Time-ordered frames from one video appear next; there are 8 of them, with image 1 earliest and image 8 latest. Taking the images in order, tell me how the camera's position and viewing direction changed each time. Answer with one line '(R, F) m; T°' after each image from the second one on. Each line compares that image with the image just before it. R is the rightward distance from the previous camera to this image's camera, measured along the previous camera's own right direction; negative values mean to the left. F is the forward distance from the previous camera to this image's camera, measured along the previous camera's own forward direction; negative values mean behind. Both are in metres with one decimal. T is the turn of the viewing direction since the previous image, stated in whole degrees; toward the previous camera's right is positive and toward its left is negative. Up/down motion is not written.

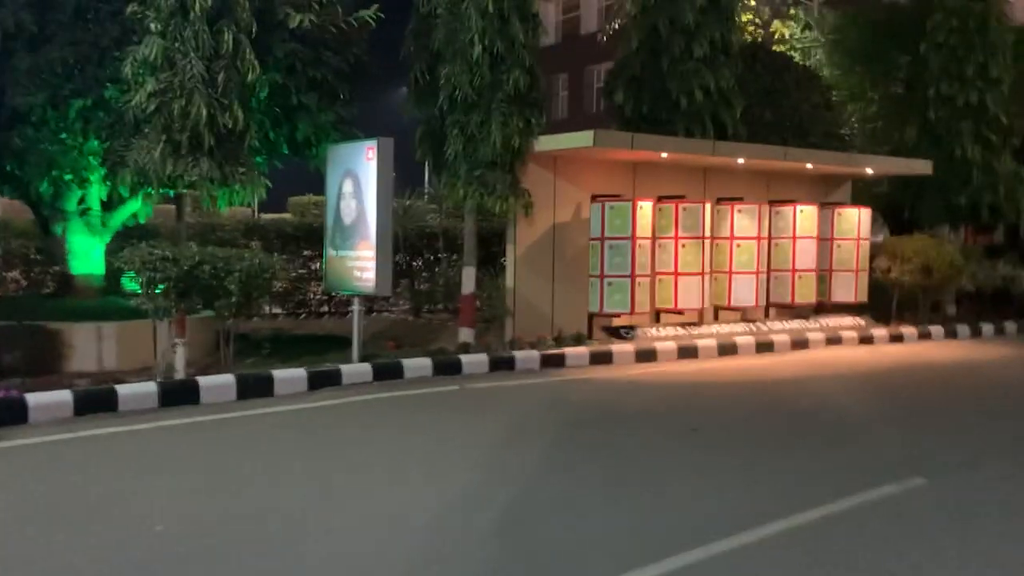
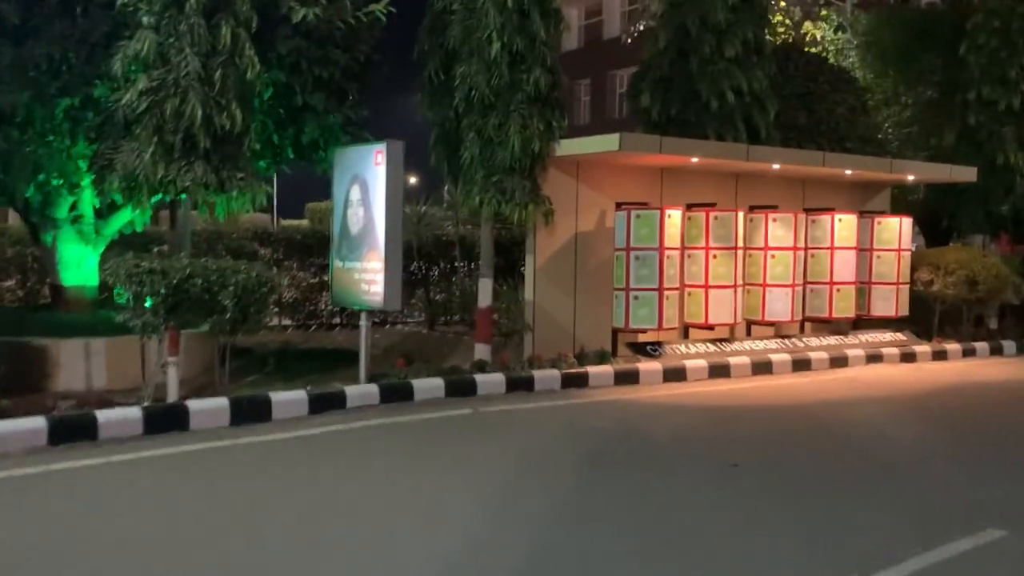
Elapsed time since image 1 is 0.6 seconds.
(0.0, +0.8) m; -1°
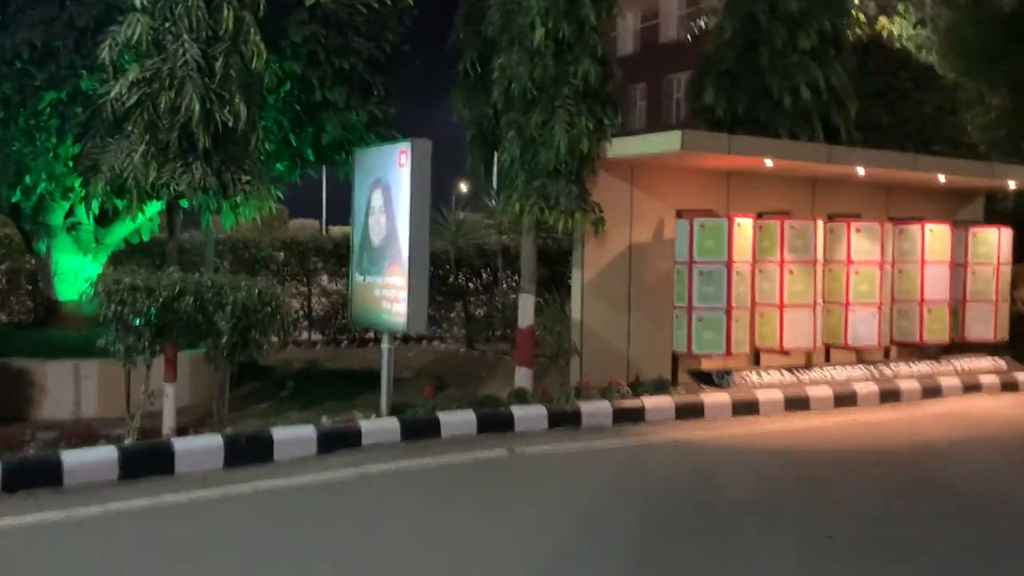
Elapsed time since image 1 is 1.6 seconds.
(+0.1, +1.3) m; -3°
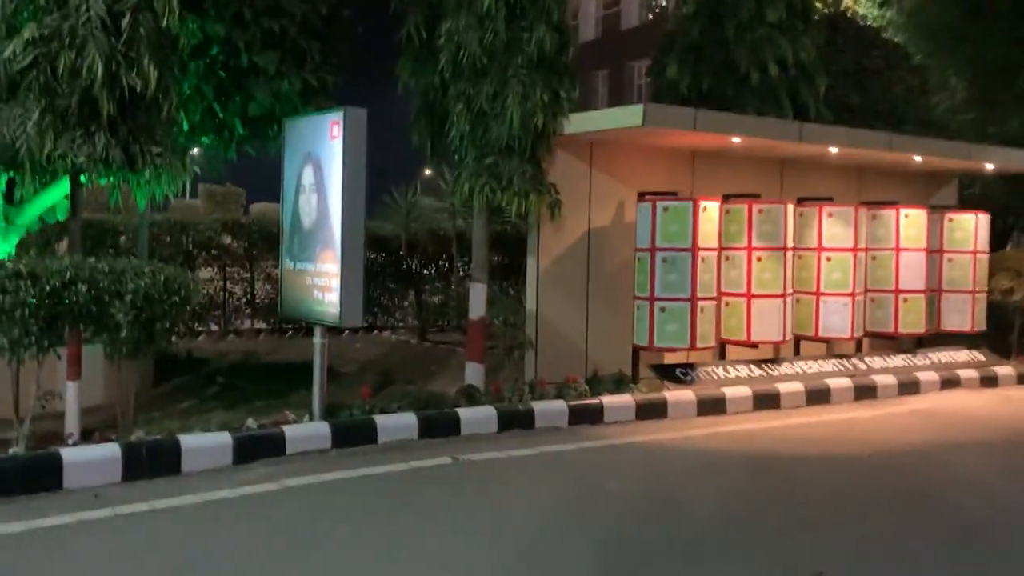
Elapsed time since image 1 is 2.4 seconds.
(+0.1, +0.8) m; +2°
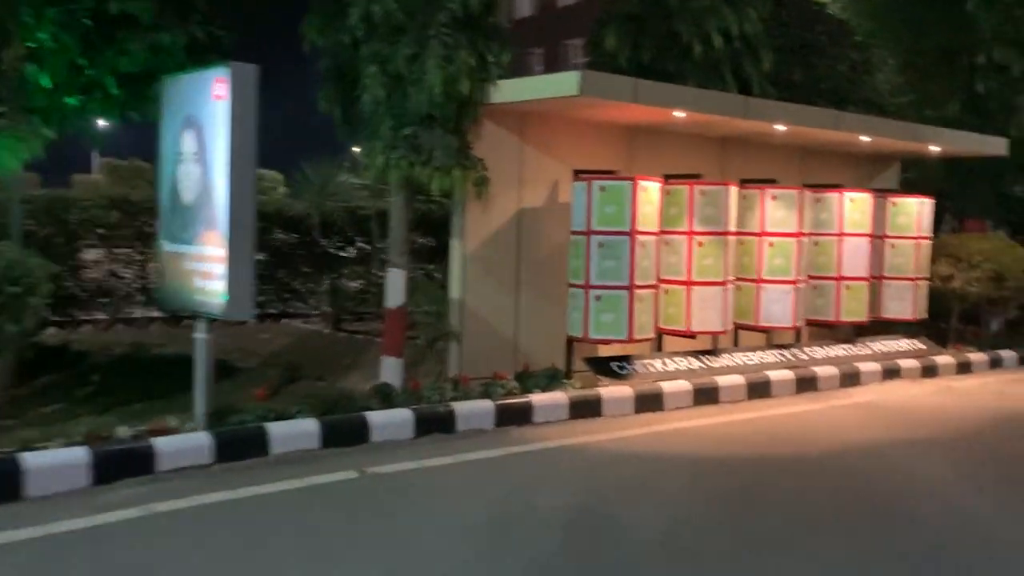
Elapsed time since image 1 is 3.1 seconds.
(0.0, +0.8) m; +4°
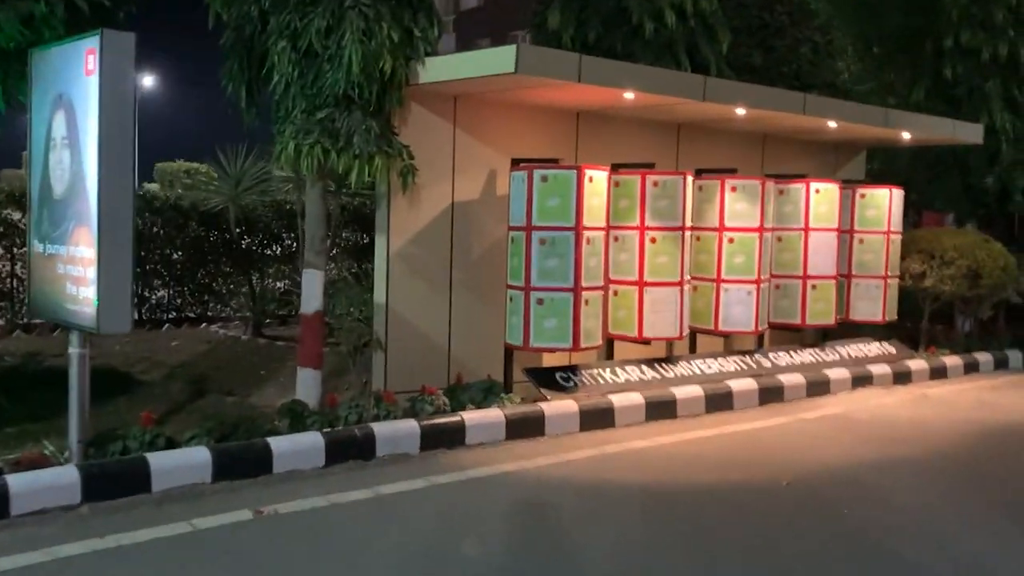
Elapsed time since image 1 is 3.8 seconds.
(+0.2, +0.9) m; +2°
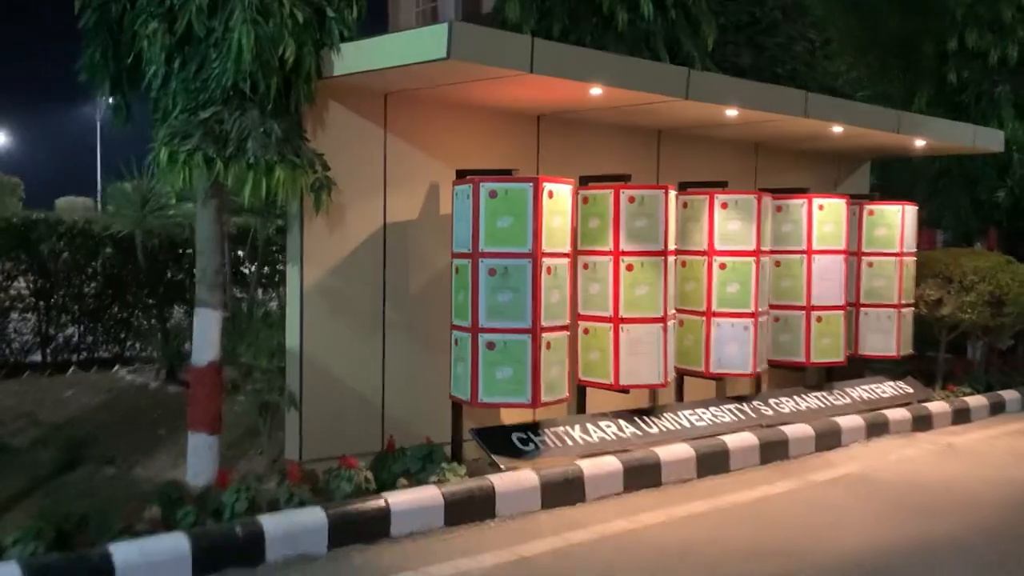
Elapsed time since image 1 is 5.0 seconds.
(+0.2, +1.5) m; +1°
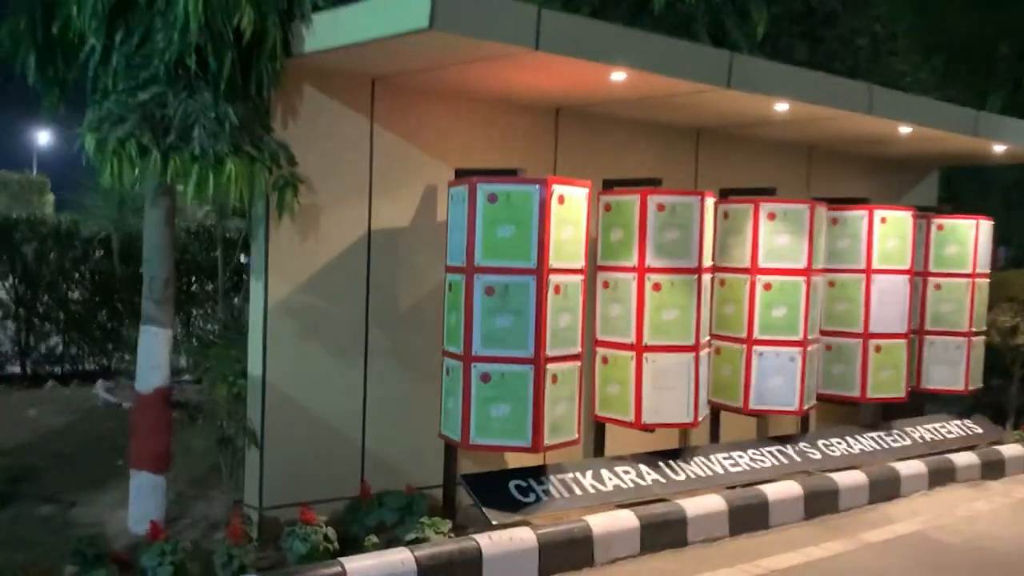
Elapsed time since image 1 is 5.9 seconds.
(+0.2, +1.0) m; -3°
